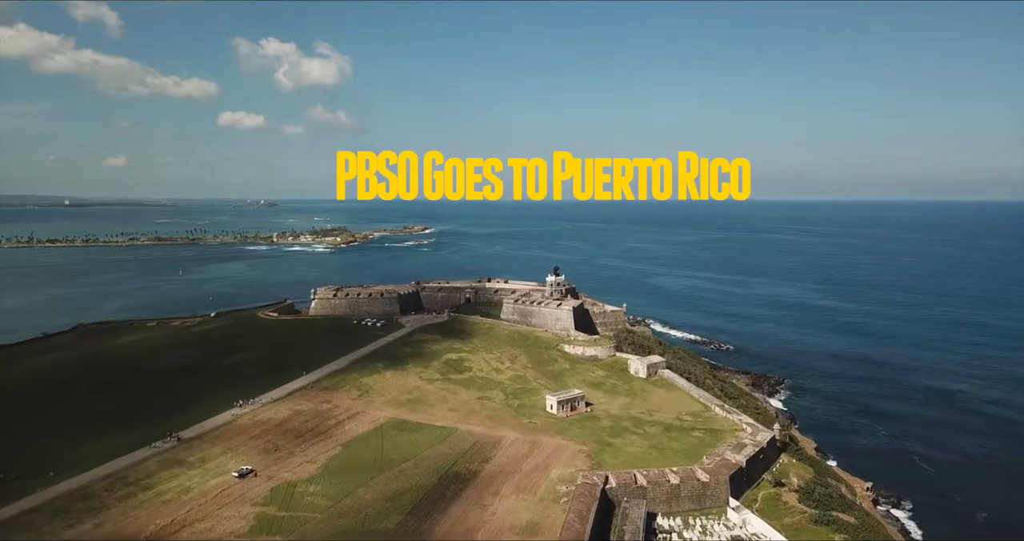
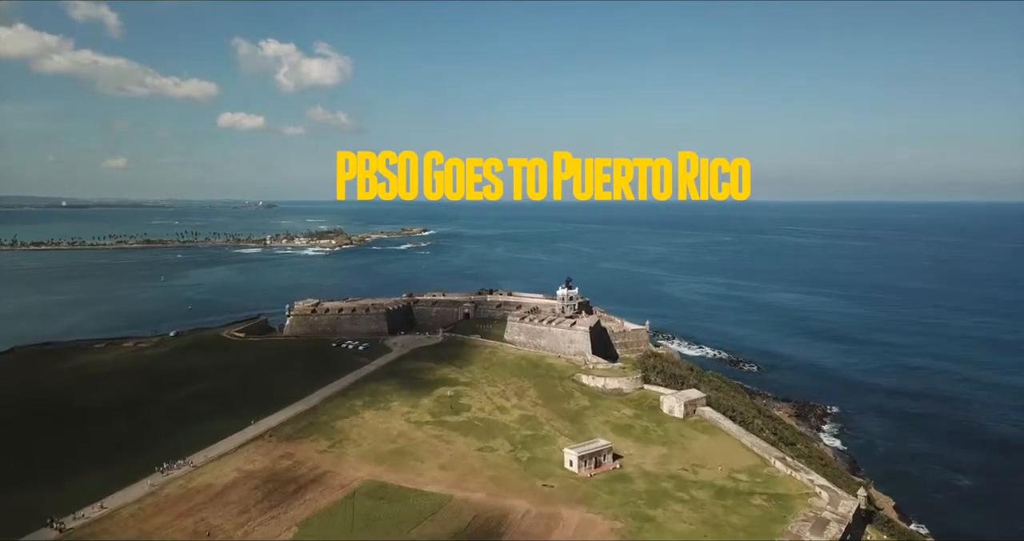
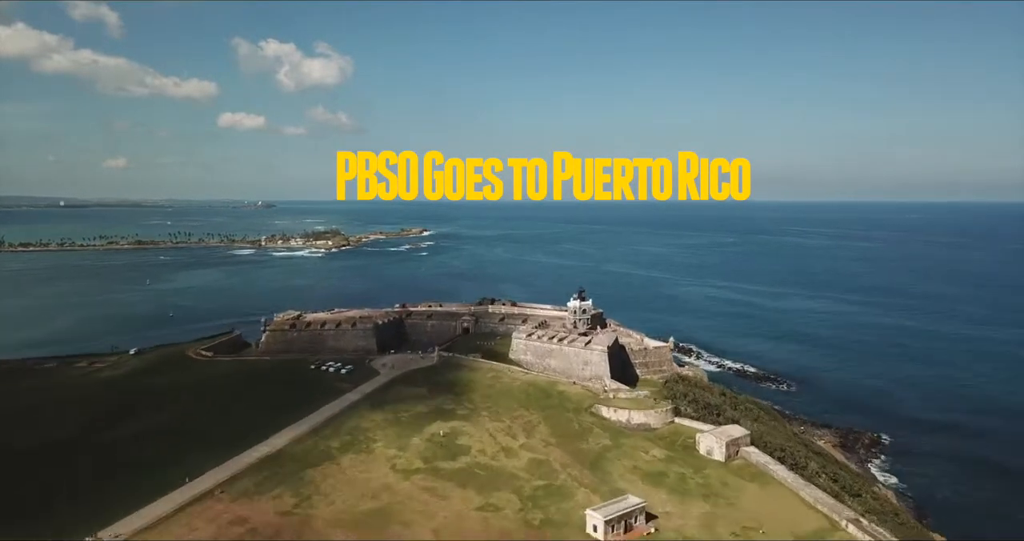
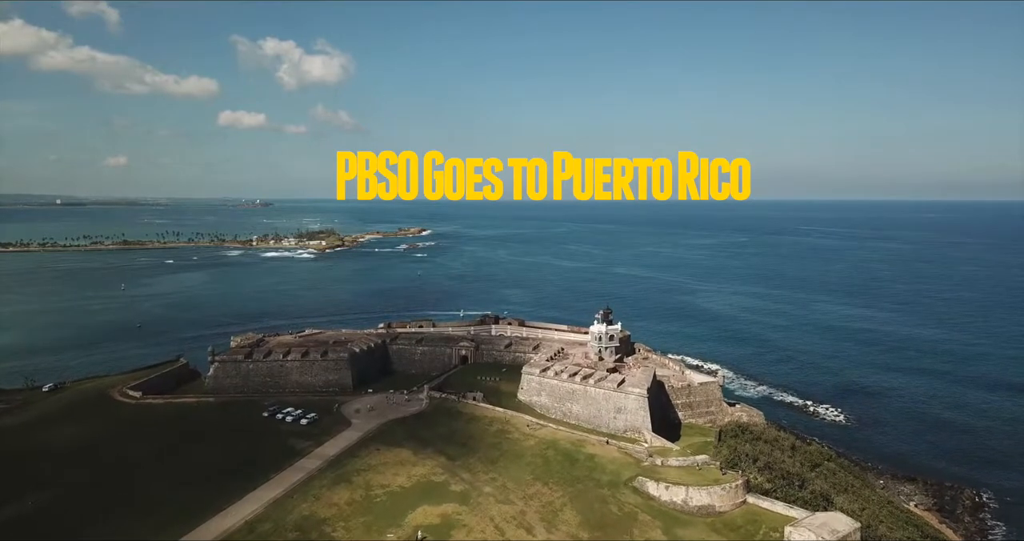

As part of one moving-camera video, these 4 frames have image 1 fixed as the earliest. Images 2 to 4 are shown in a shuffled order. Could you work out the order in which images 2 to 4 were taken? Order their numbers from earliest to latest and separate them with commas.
2, 3, 4
